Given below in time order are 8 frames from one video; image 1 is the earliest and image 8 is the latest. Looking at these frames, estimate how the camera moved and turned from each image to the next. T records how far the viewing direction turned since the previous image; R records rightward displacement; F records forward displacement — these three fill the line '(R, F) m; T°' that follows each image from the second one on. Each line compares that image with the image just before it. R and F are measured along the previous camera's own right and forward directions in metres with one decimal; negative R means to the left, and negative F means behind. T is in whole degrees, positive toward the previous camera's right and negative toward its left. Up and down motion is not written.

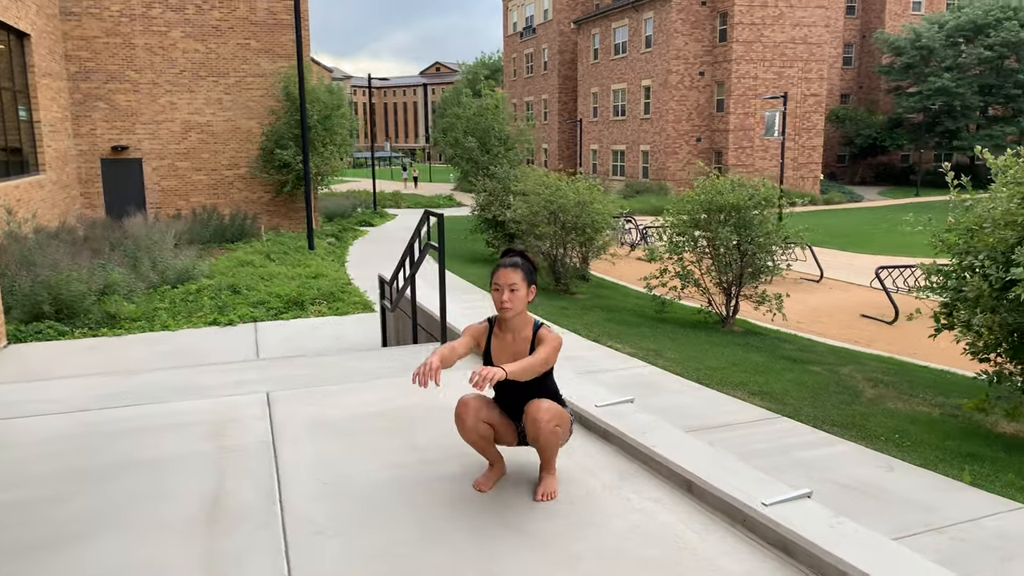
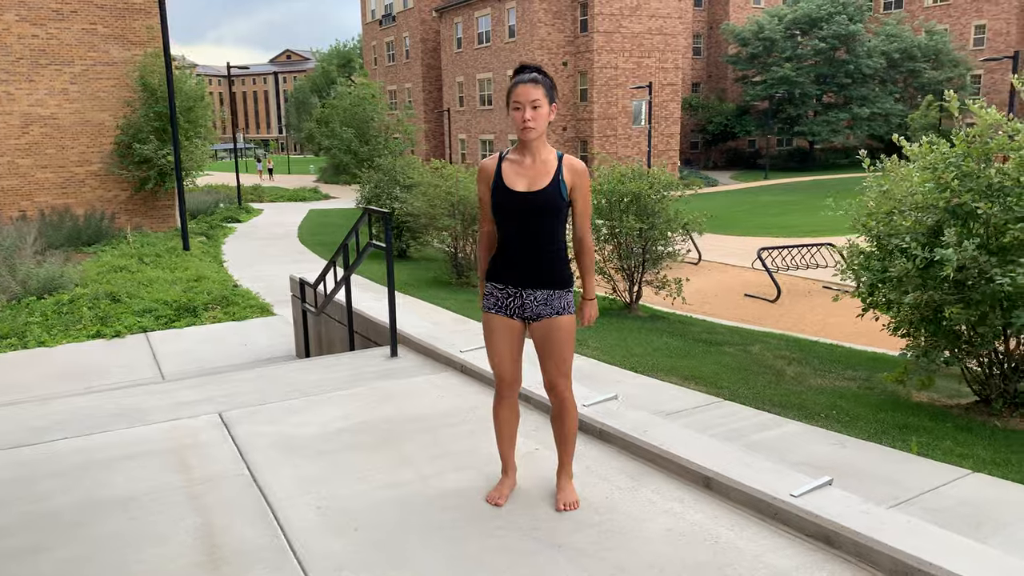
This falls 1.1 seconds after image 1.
(-0.6, +0.2) m; +10°
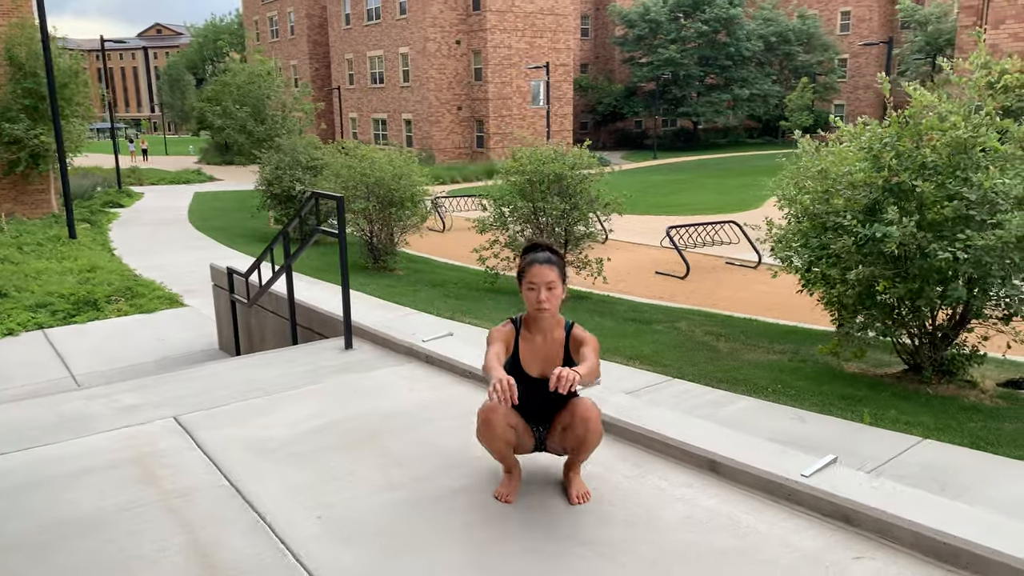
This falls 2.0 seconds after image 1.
(-0.4, +0.2) m; +8°
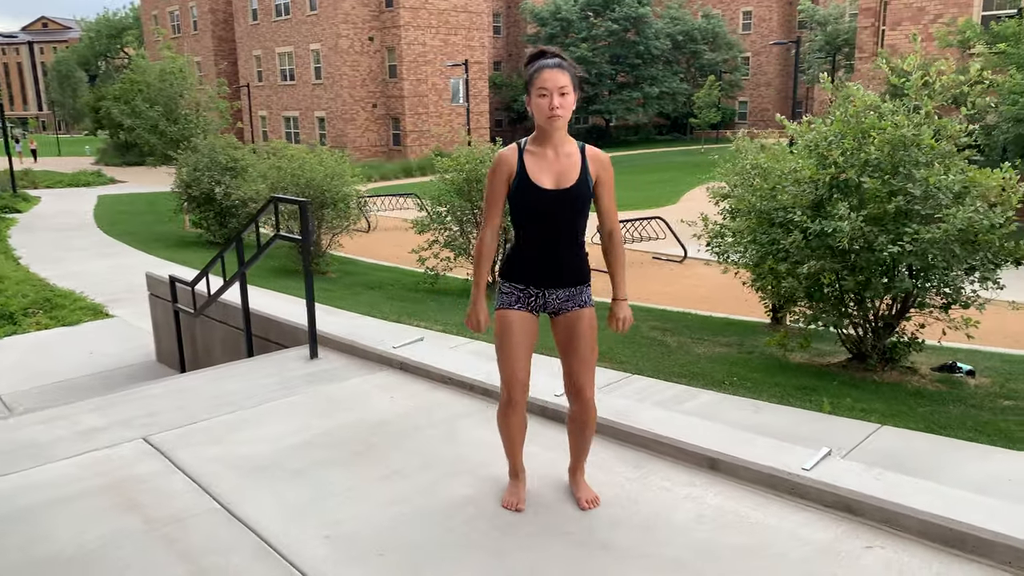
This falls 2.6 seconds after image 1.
(-0.3, +0.1) m; +6°
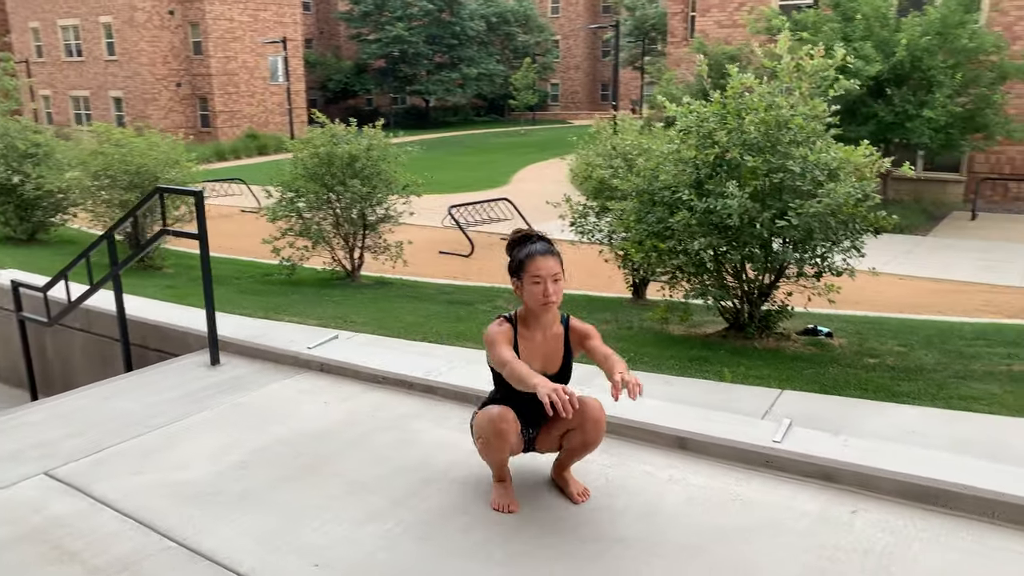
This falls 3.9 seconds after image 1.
(-0.6, +0.2) m; +13°
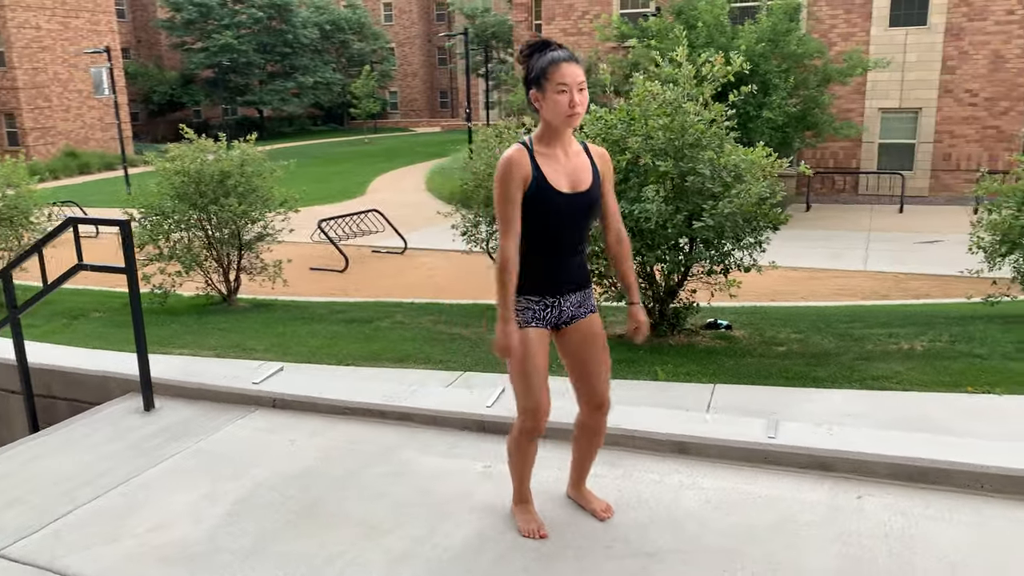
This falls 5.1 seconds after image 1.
(-0.6, +0.1) m; +11°
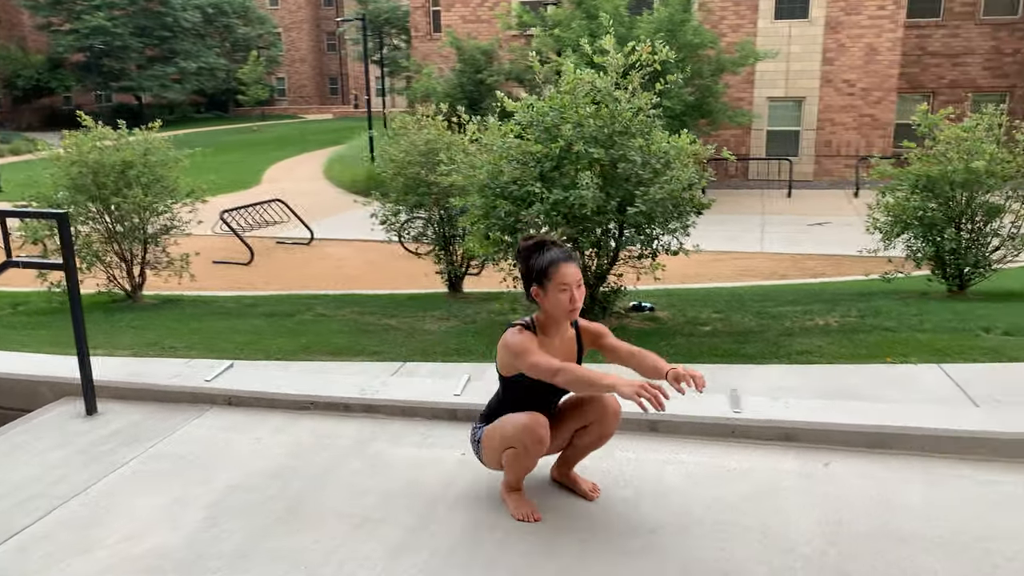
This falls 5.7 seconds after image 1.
(-0.3, 0.0) m; +7°
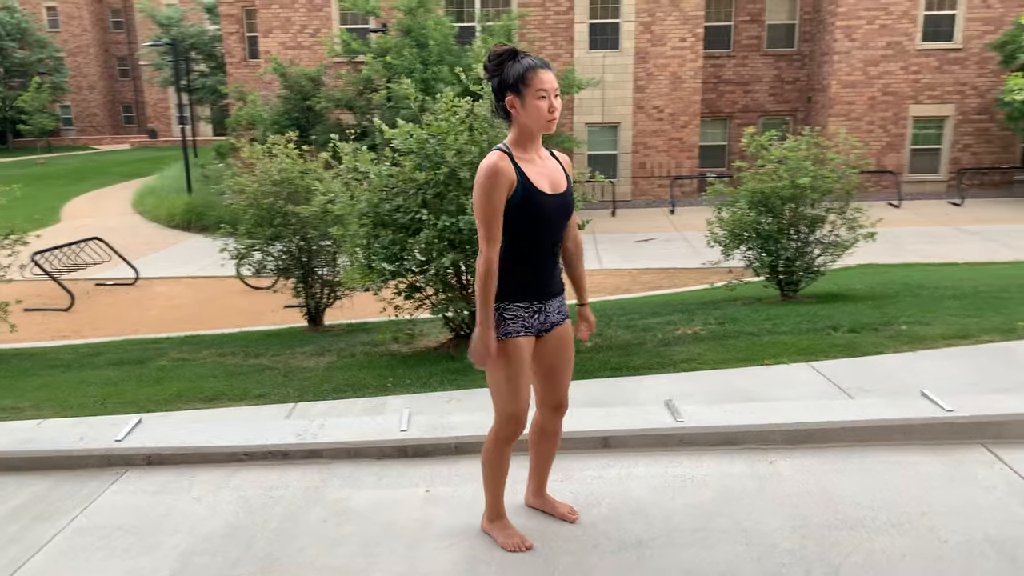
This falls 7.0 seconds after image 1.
(-0.6, +0.1) m; +13°
